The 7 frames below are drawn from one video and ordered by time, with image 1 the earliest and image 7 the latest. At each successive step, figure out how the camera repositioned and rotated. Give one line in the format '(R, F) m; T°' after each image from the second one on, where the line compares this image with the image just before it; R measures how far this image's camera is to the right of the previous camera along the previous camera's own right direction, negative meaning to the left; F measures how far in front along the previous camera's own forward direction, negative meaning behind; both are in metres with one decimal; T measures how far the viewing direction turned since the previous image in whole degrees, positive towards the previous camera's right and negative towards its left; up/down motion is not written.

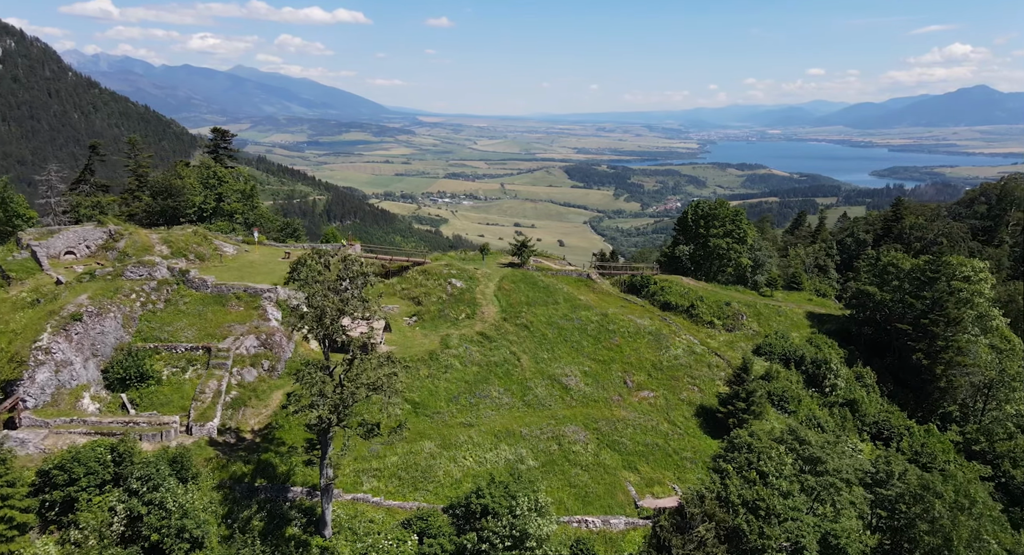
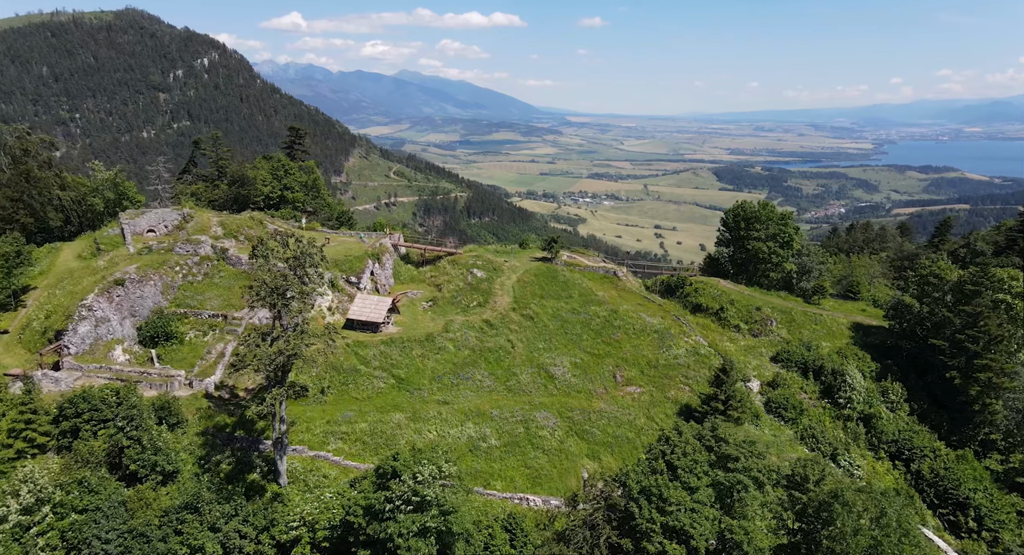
(+10.2, -0.9) m; -10°
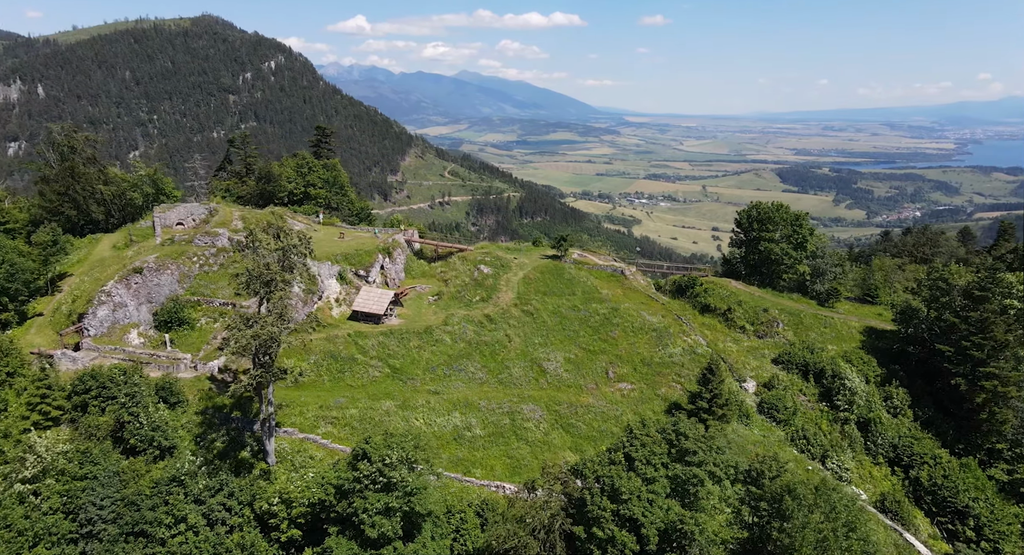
(+4.1, -1.0) m; -4°
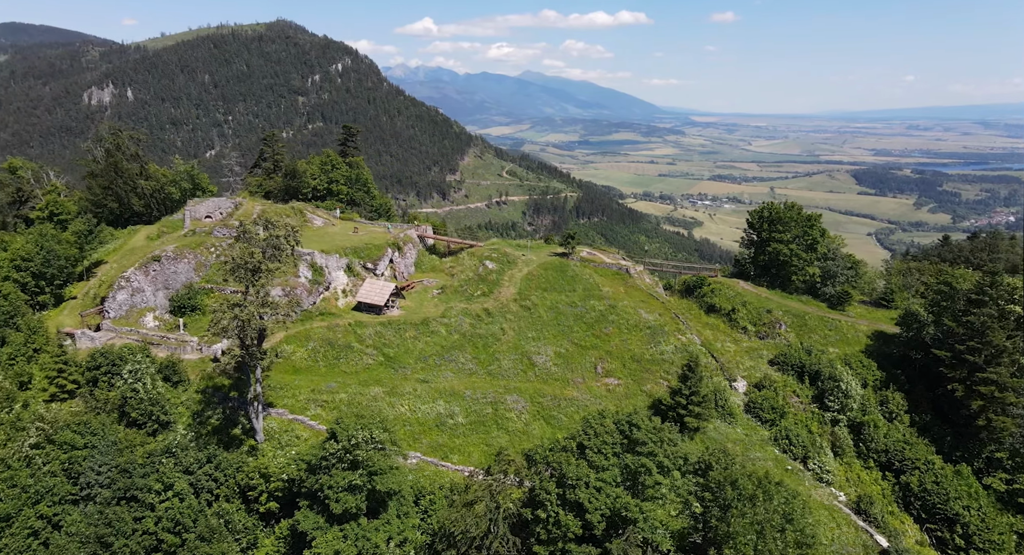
(+4.7, -1.3) m; -4°
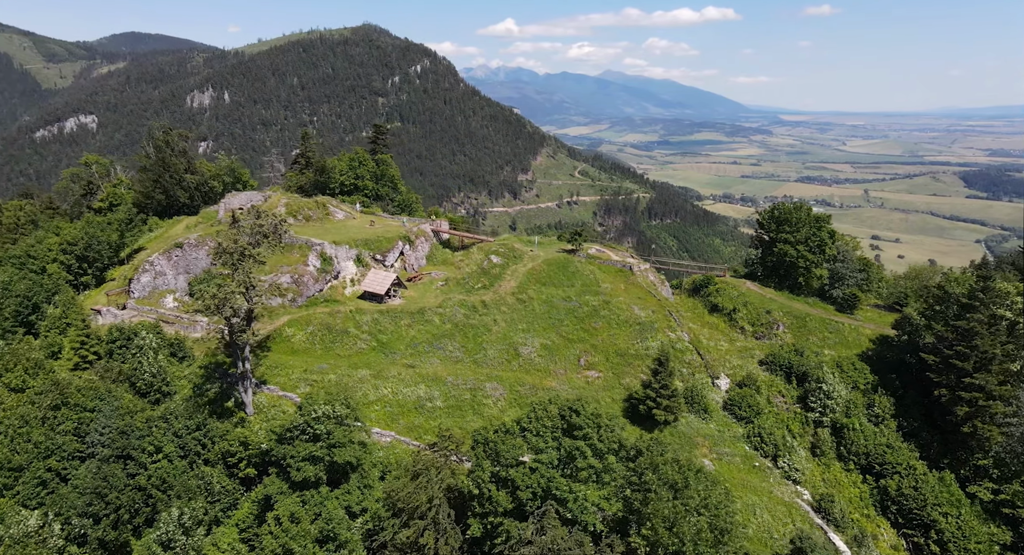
(+6.2, -1.8) m; -5°
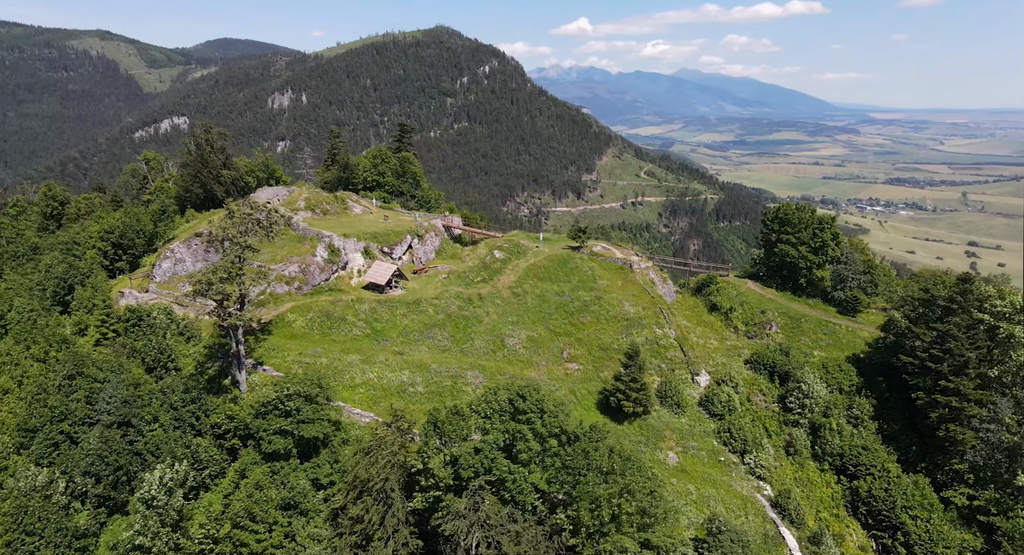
(+5.9, -1.9) m; -4°
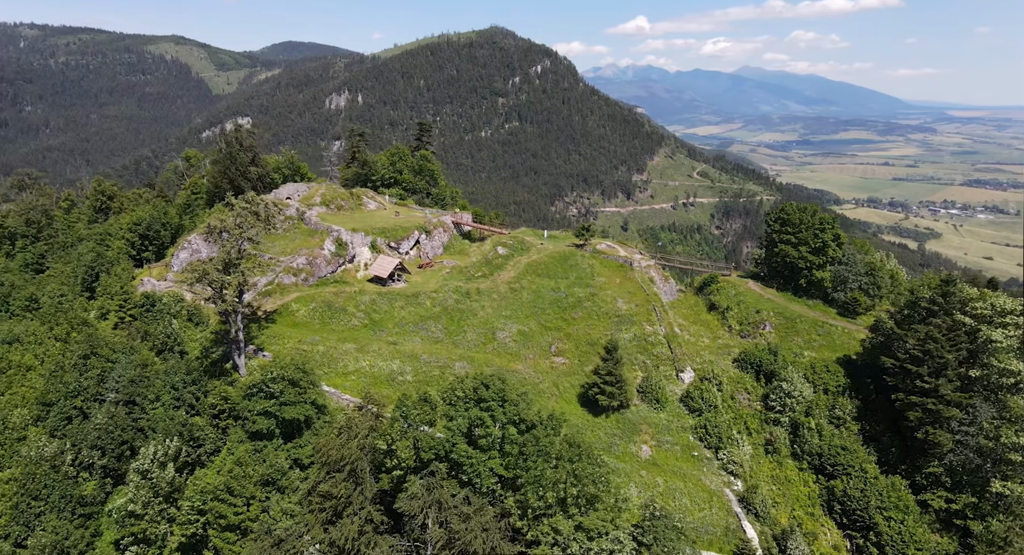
(+4.6, -1.6) m; -3°
